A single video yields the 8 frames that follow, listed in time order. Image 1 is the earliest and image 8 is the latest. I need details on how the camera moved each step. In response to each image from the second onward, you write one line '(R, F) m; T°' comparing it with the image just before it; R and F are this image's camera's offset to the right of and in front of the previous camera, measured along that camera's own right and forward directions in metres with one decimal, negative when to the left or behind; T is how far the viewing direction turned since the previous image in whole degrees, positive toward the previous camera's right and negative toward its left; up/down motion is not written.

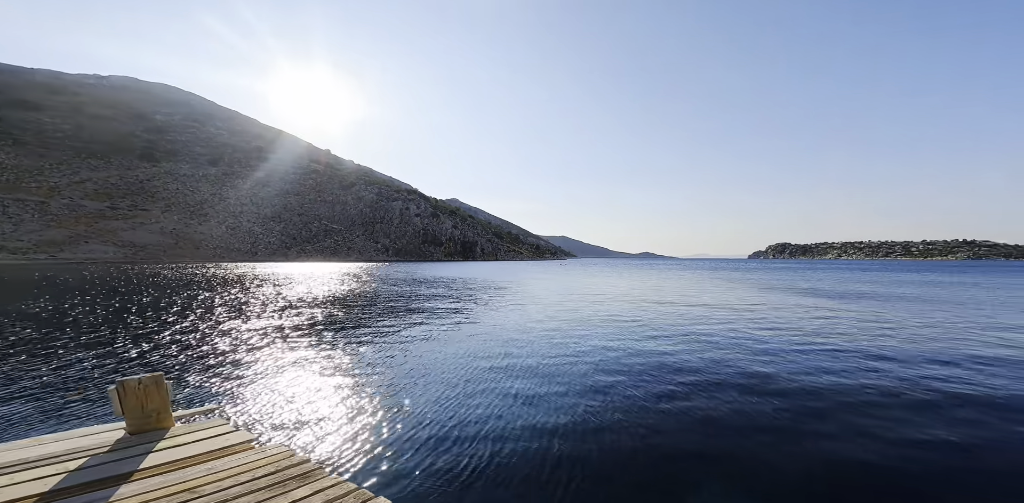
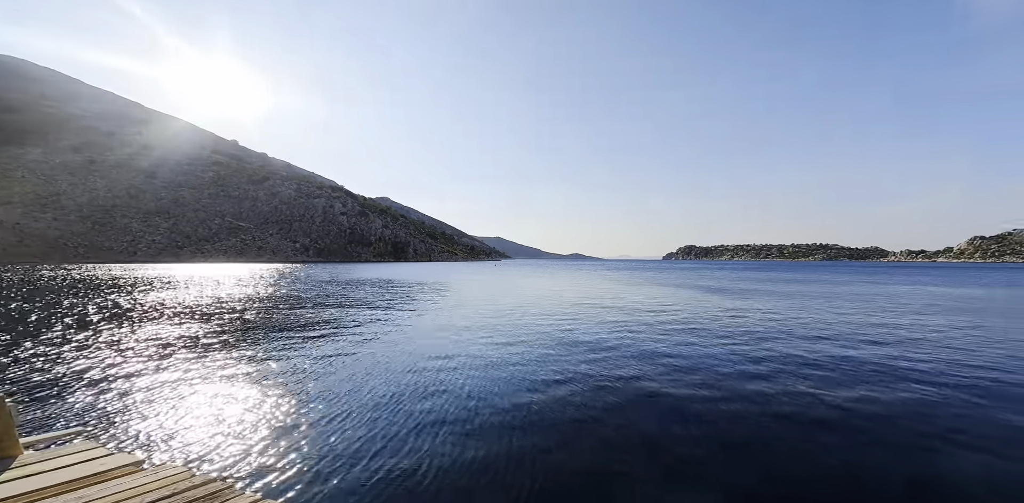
(+0.7, -0.2) m; +9°
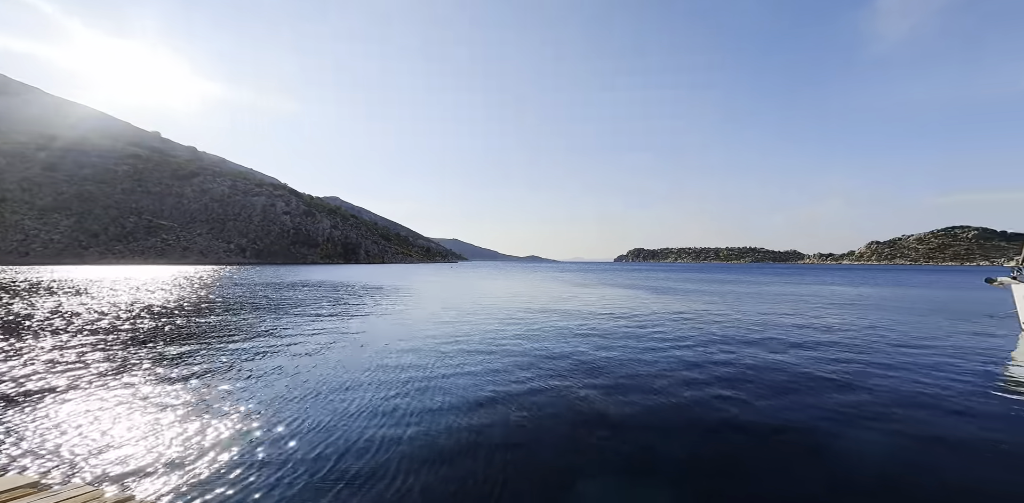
(+0.6, -0.1) m; +6°
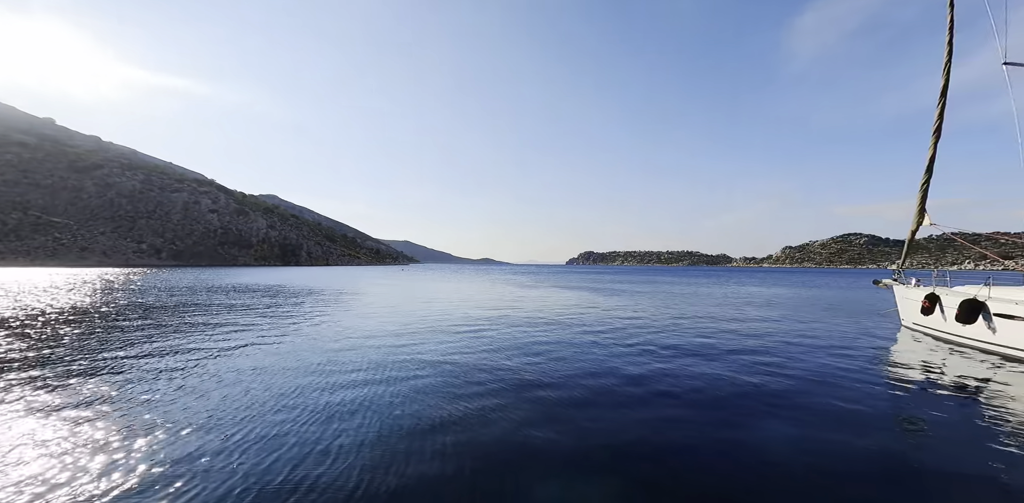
(+0.6, 0.0) m; +7°
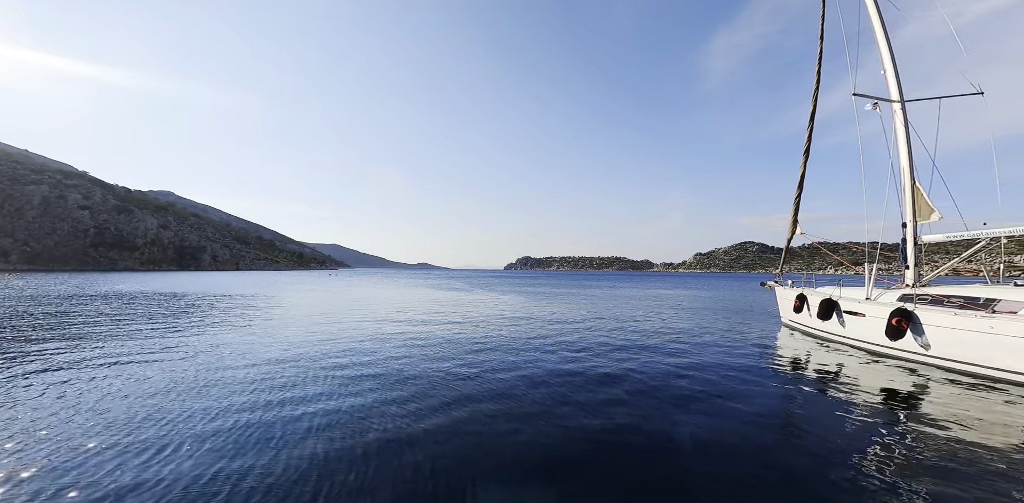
(+0.8, +0.1) m; +9°
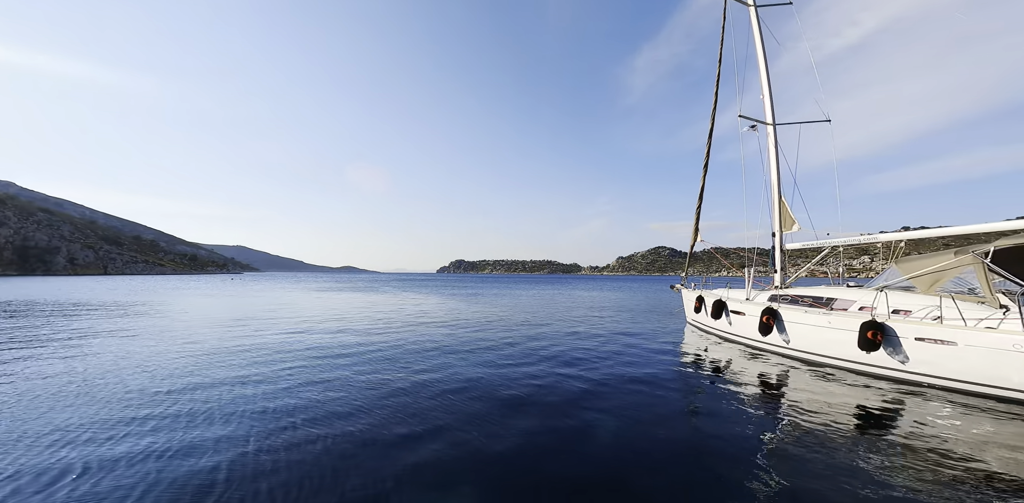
(+0.5, +0.1) m; +10°
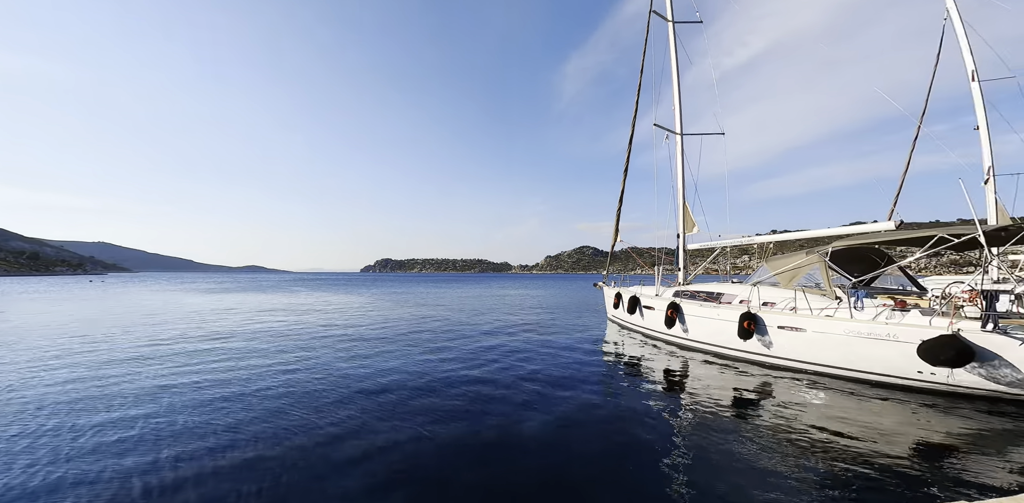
(+0.2, 0.0) m; +10°
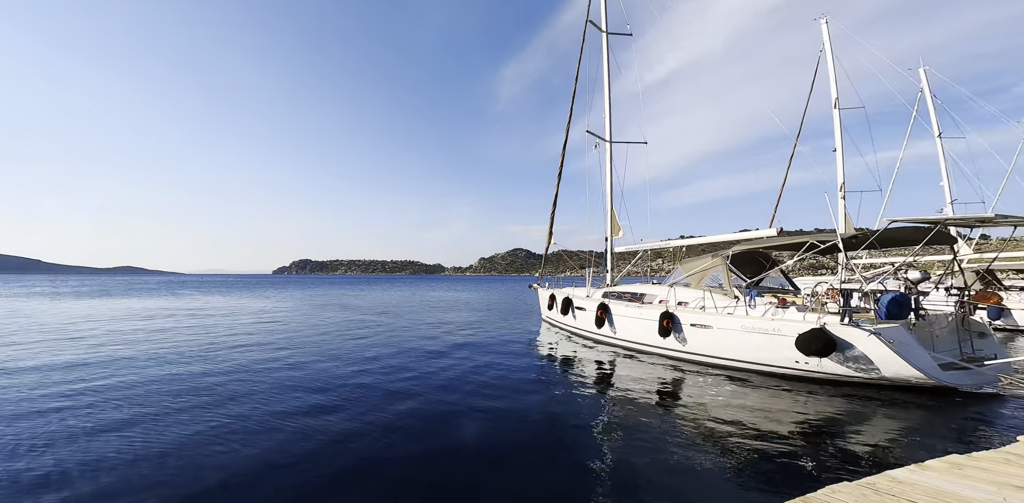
(+0.1, 0.0) m; +9°
